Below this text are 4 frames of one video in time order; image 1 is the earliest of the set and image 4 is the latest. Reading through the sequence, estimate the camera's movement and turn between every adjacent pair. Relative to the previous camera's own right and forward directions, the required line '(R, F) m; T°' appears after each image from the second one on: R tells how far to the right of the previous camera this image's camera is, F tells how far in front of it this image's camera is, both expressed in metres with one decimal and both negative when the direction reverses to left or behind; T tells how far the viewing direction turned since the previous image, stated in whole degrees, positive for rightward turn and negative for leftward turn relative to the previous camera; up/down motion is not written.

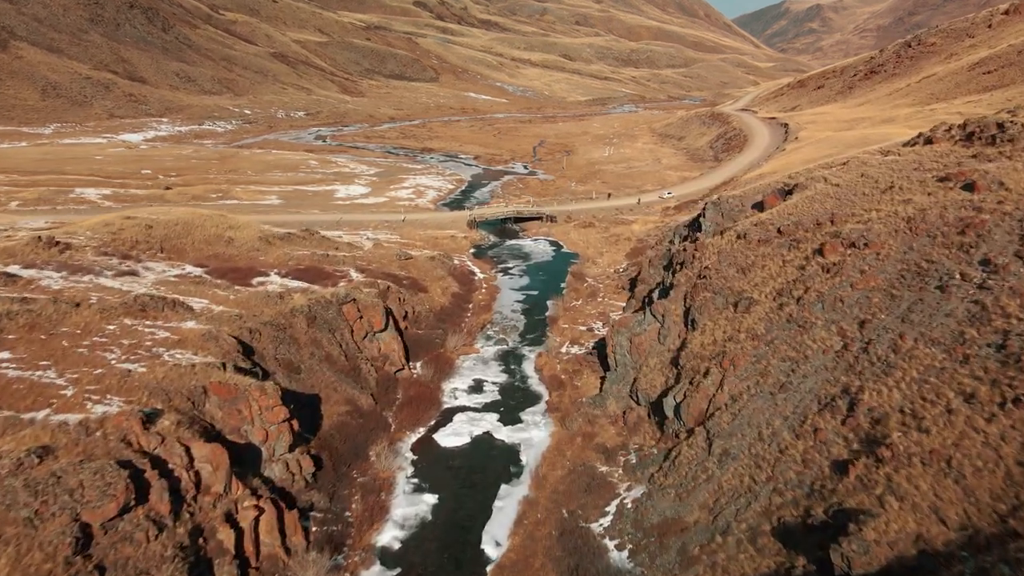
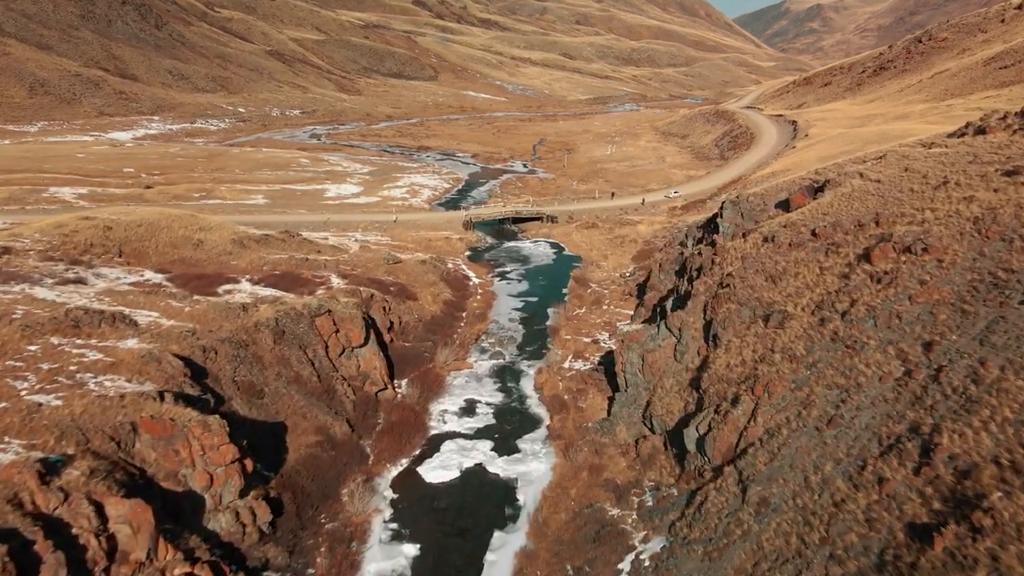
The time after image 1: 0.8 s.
(+0.1, +3.6) m; 0°
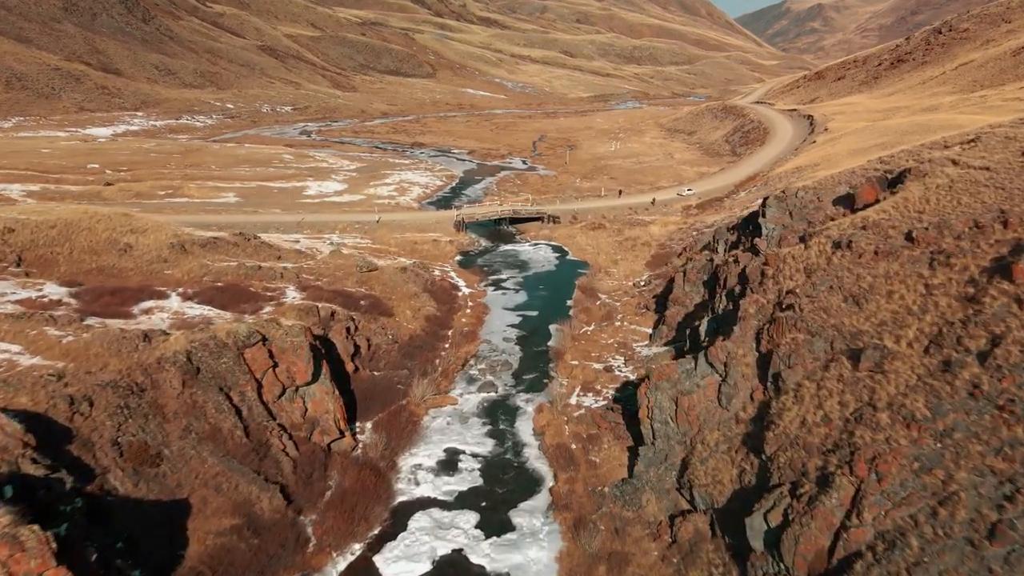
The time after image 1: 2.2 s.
(+0.2, +6.3) m; 0°
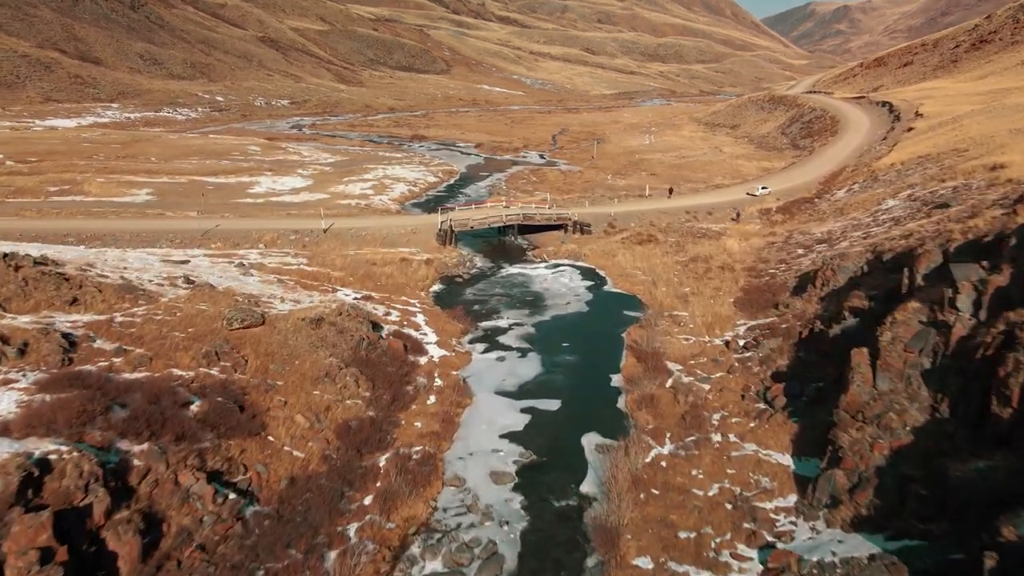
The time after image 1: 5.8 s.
(+0.5, +16.6) m; -1°
